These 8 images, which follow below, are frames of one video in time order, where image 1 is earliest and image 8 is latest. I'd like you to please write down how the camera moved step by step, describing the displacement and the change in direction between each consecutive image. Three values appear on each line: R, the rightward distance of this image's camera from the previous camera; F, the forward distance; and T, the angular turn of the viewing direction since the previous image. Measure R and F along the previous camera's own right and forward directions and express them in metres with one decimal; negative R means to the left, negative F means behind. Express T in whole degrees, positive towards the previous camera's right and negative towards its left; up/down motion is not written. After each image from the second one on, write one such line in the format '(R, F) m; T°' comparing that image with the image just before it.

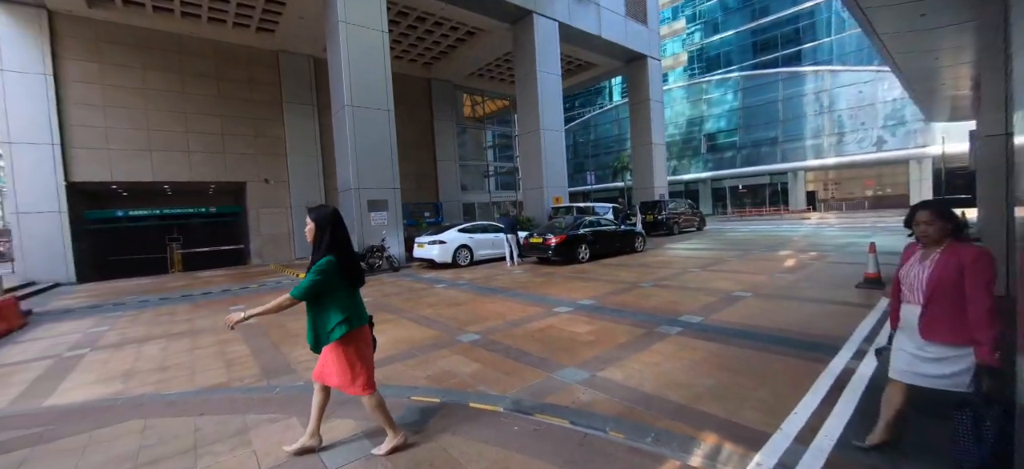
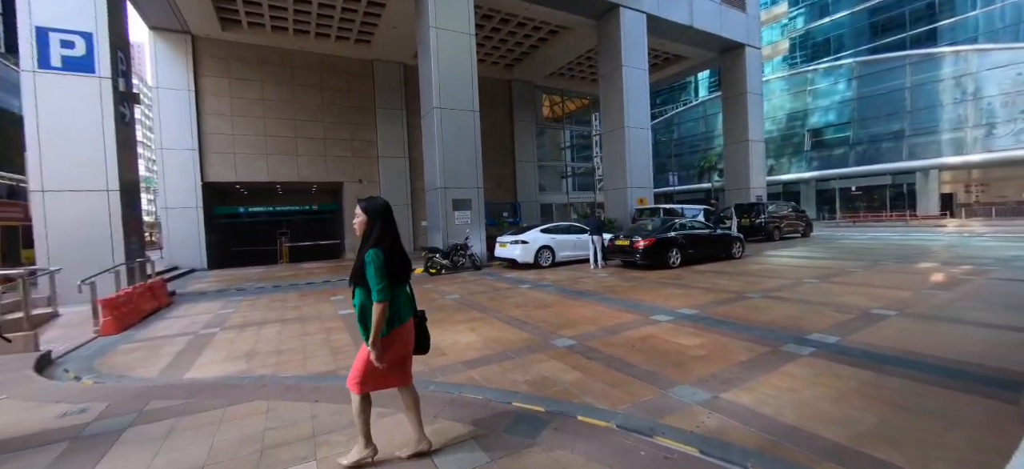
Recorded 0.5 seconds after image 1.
(-0.4, +0.3) m; -10°
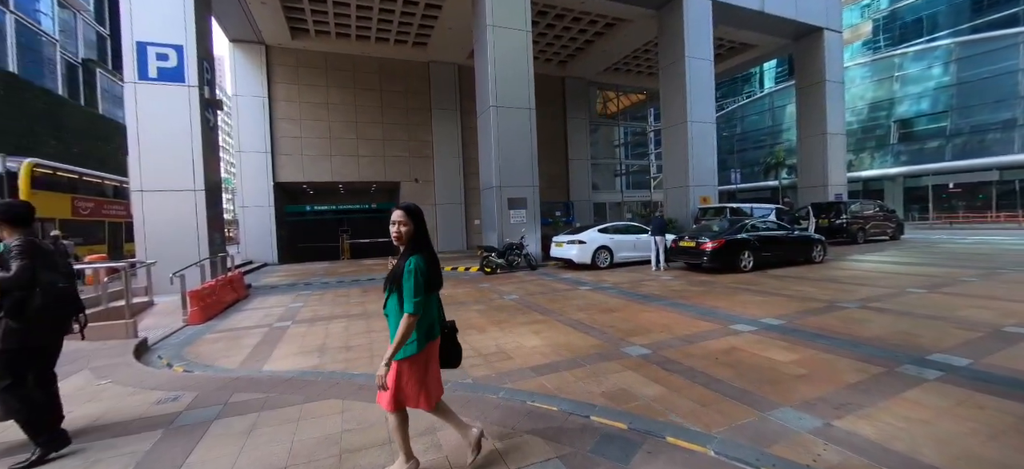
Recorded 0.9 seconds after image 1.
(-0.3, +0.2) m; -7°
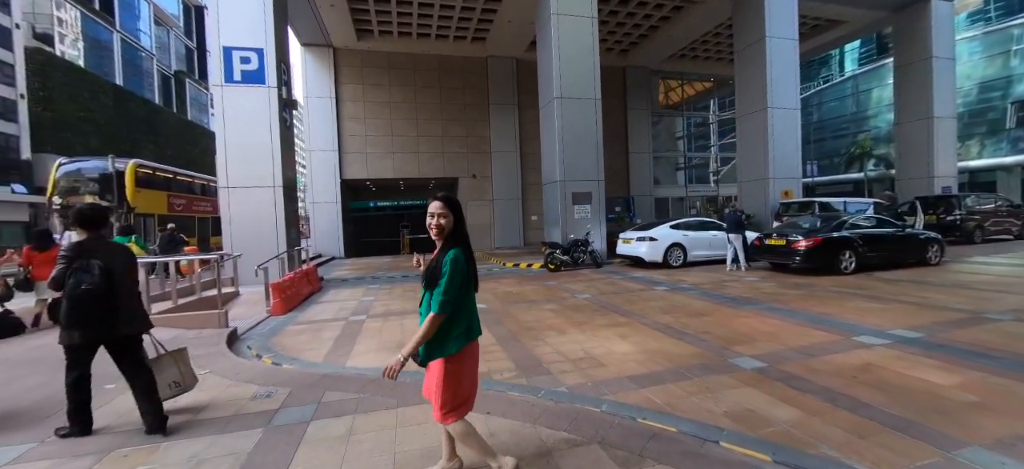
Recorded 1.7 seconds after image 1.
(-0.5, +0.4) m; -7°
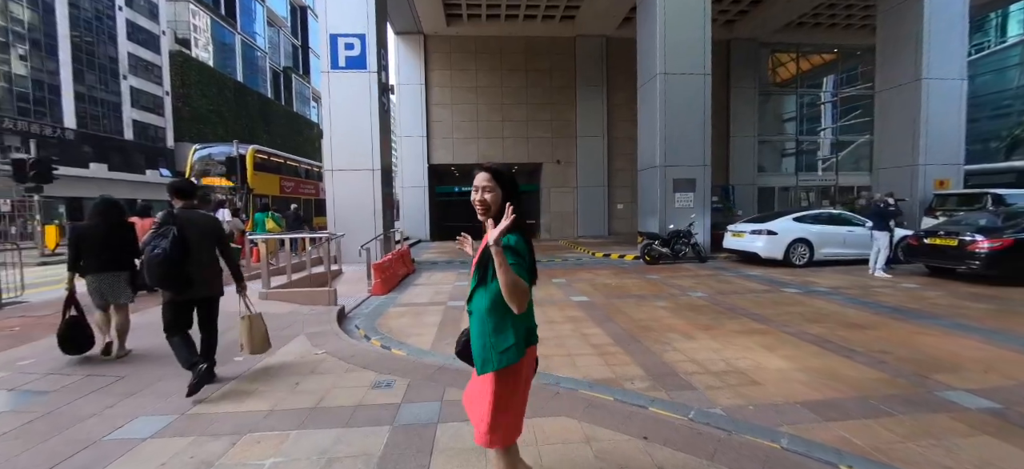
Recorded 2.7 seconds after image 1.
(-0.7, +0.5) m; -10°
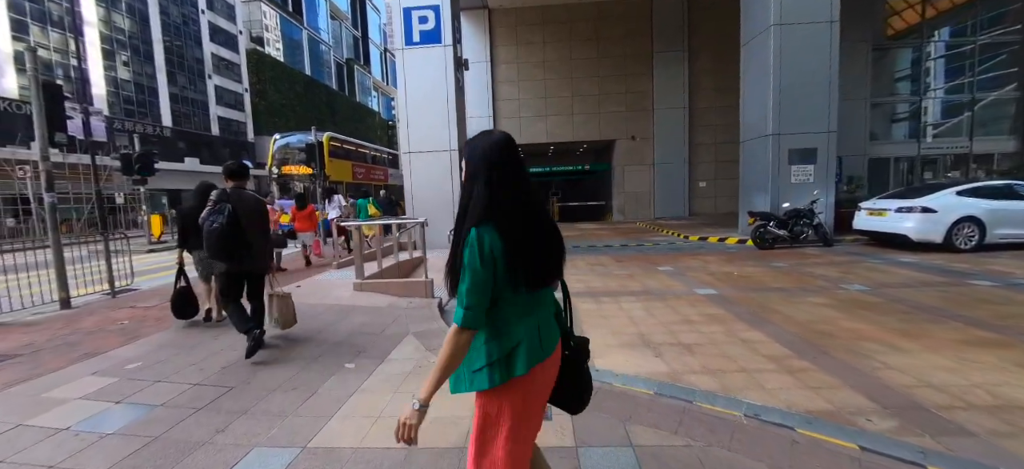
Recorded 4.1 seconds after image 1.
(-0.9, +0.9) m; -8°
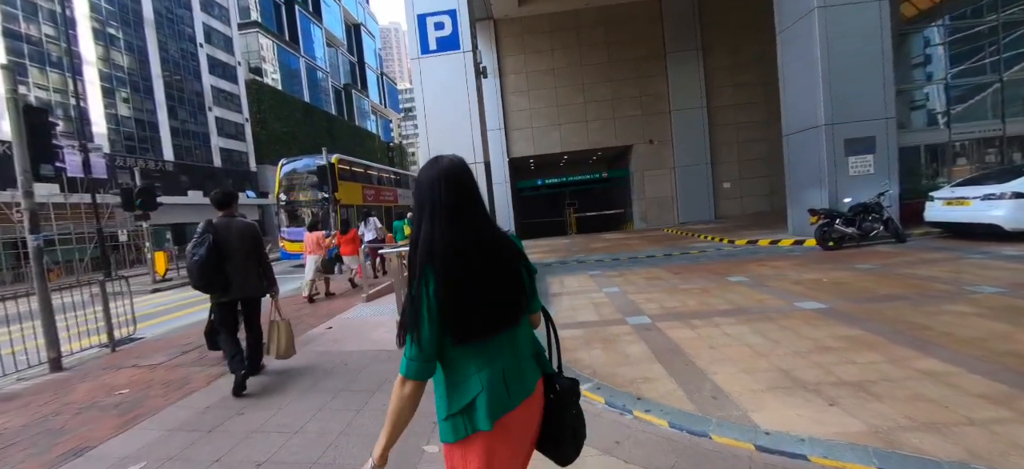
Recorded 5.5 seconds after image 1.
(-0.8, +0.9) m; 0°
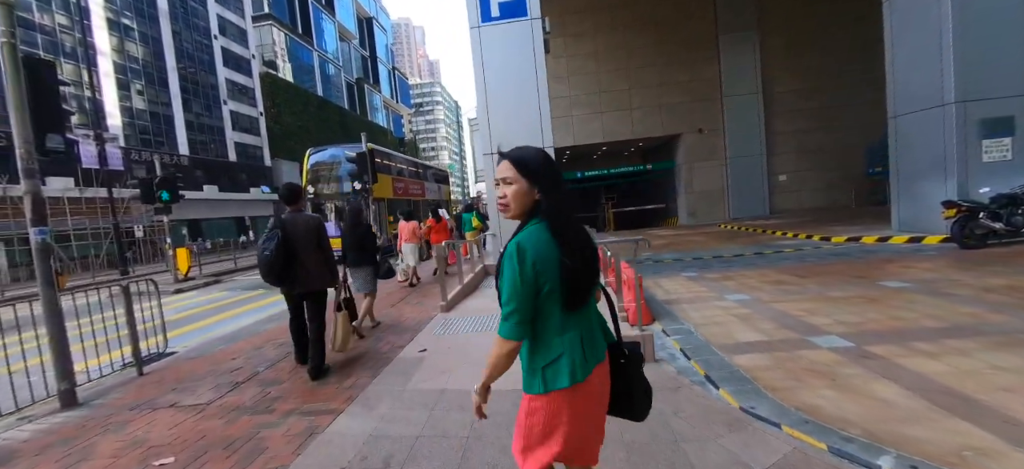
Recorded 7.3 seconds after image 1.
(-1.4, +1.3) m; -1°
